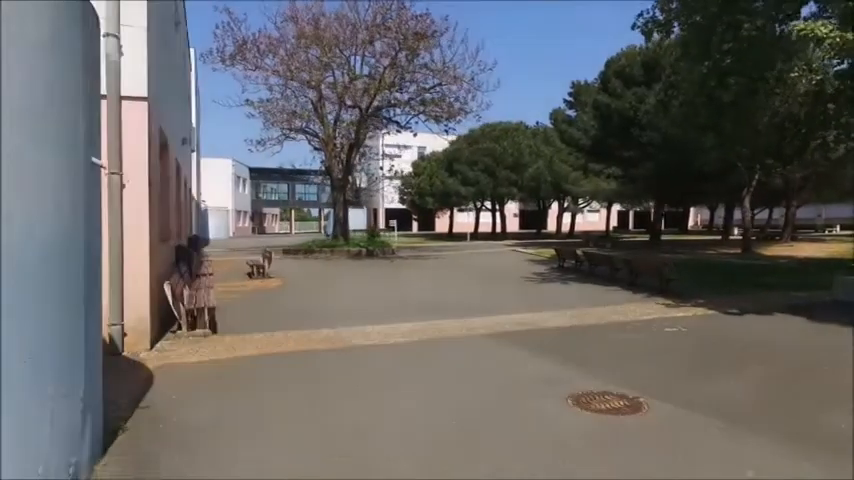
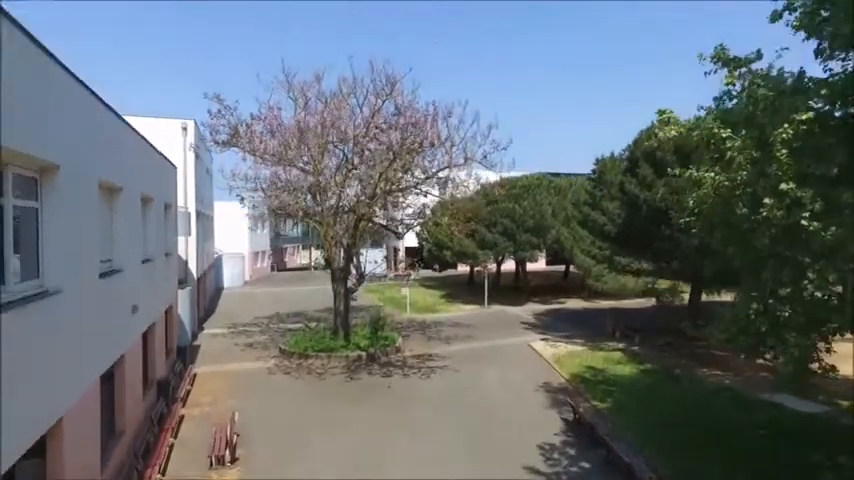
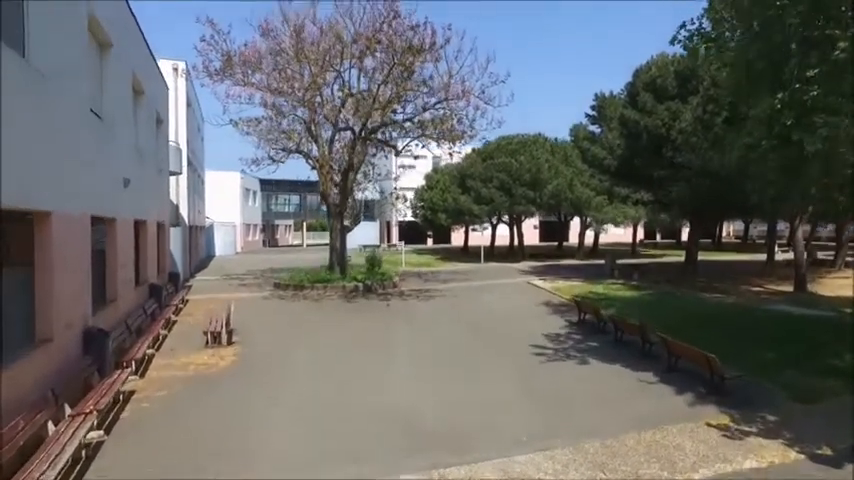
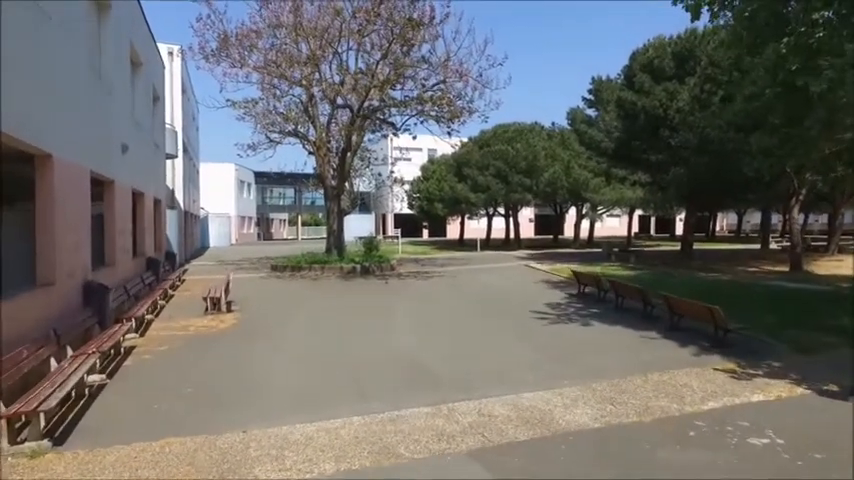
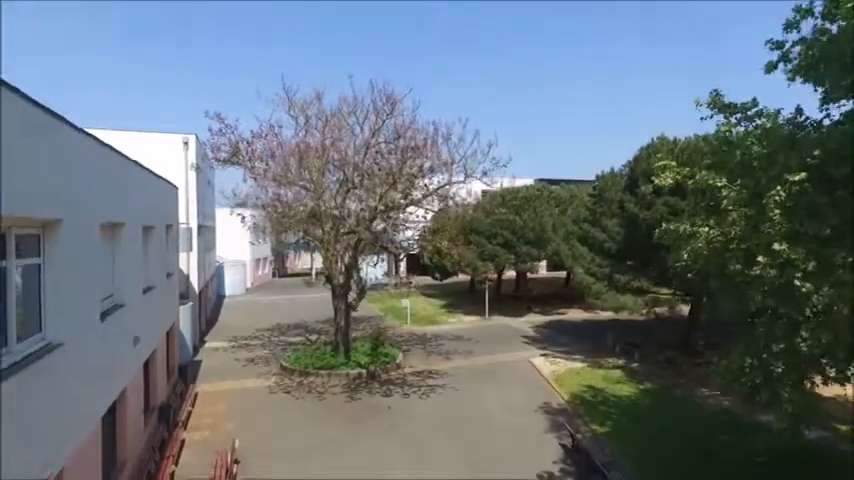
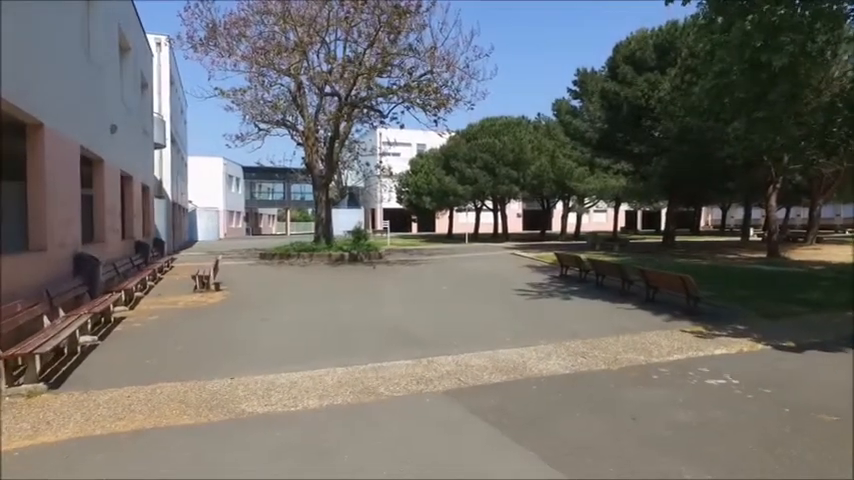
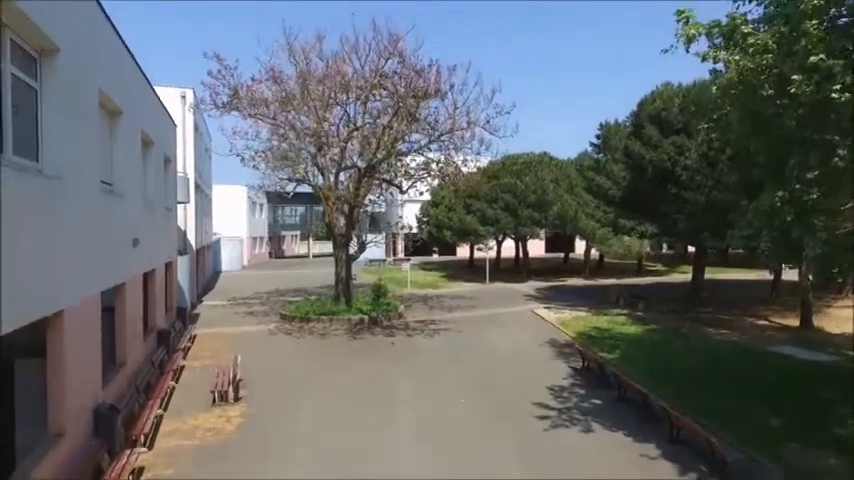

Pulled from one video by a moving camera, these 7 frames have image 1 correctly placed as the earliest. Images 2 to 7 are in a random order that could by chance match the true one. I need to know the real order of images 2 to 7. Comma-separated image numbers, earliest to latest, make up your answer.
6, 4, 3, 7, 2, 5
